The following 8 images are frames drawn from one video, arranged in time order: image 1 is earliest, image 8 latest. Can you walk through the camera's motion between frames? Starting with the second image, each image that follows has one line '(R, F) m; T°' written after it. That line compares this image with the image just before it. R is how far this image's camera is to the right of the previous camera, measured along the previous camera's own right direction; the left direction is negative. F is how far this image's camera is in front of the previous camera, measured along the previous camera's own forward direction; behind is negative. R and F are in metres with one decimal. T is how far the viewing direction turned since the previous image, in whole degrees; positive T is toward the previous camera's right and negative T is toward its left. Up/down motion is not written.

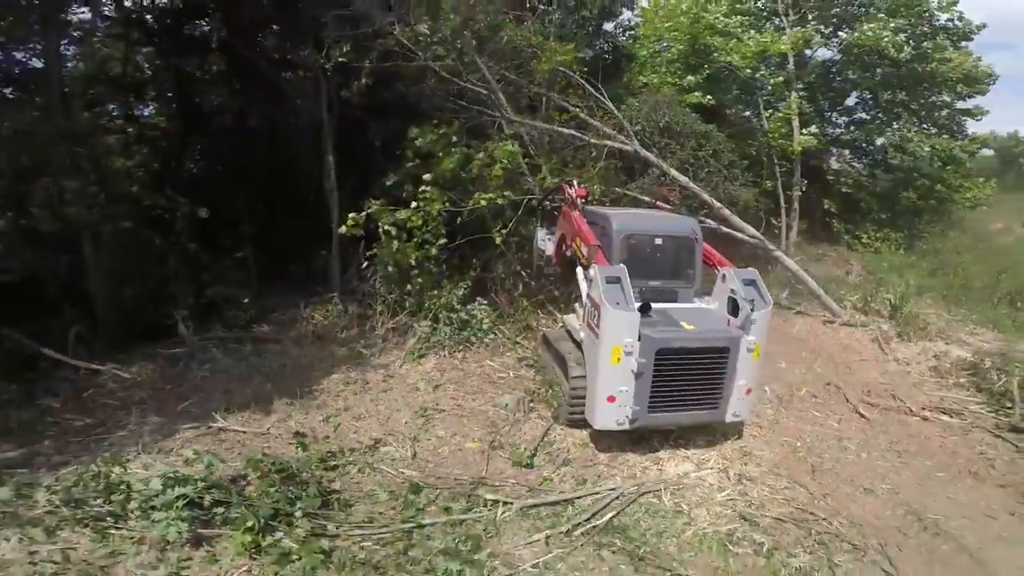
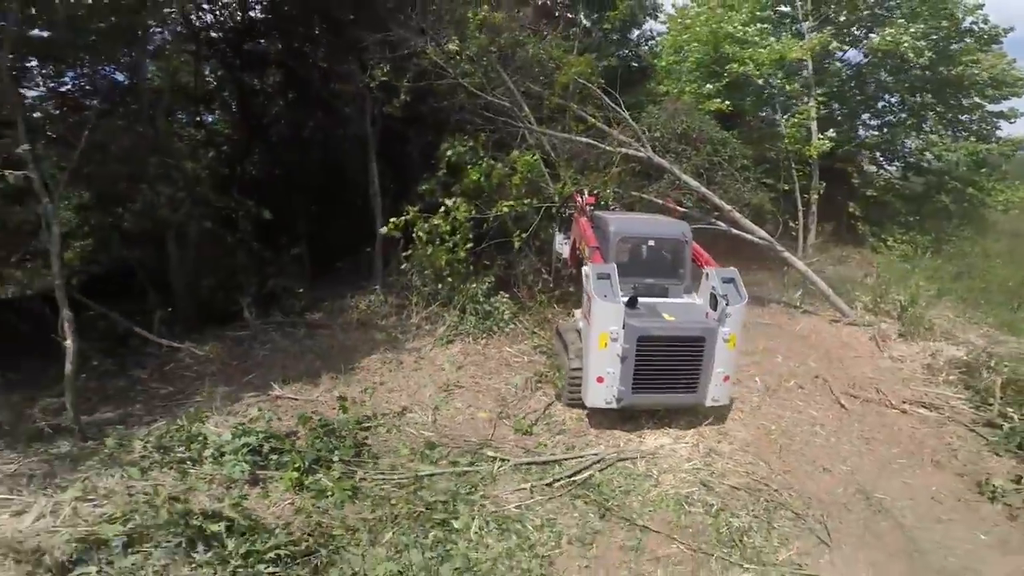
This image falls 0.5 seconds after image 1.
(+0.5, -0.8) m; -5°
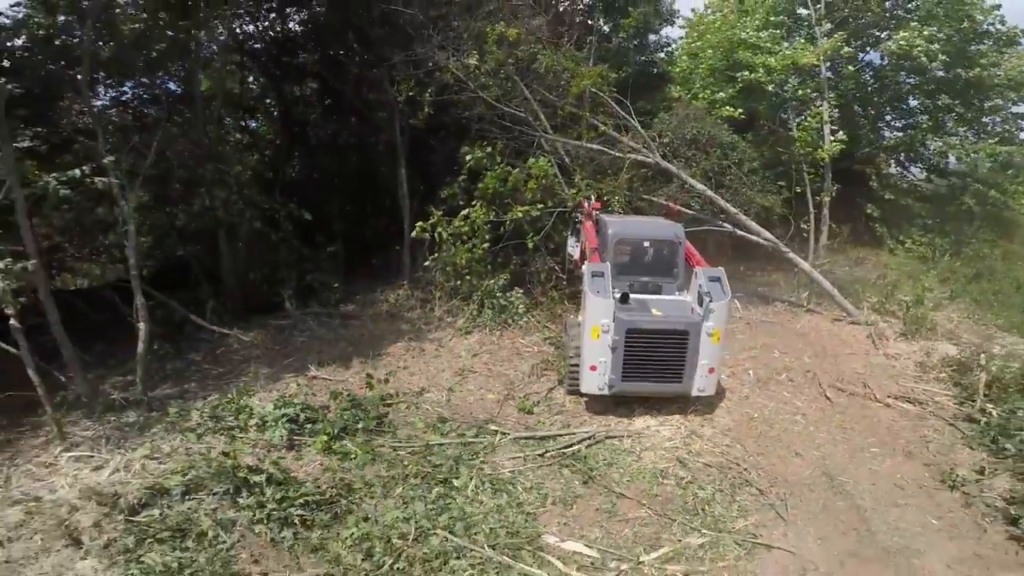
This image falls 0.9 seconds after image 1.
(+0.4, -0.6) m; -4°
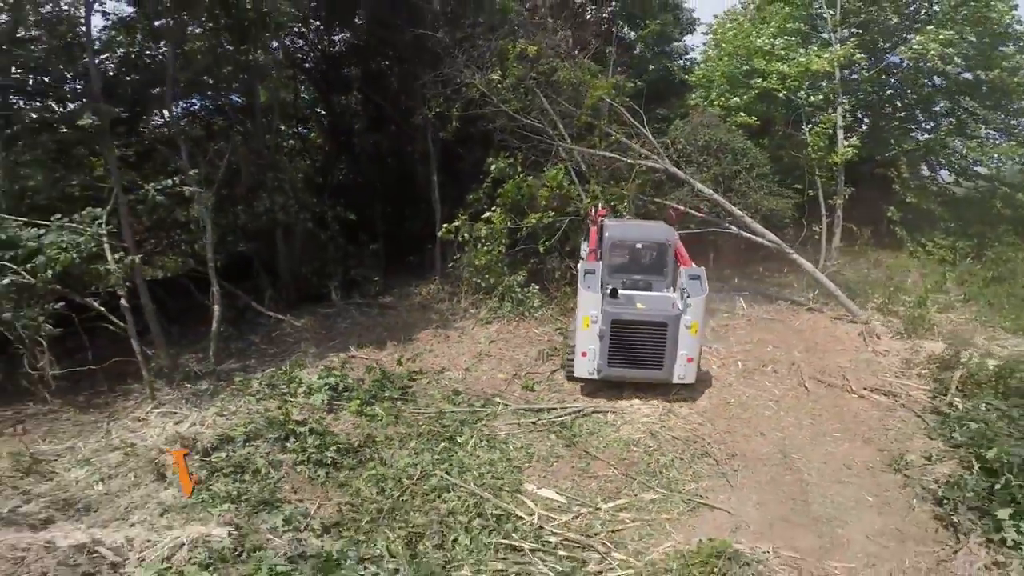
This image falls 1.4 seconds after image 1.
(+0.6, -0.9) m; -5°
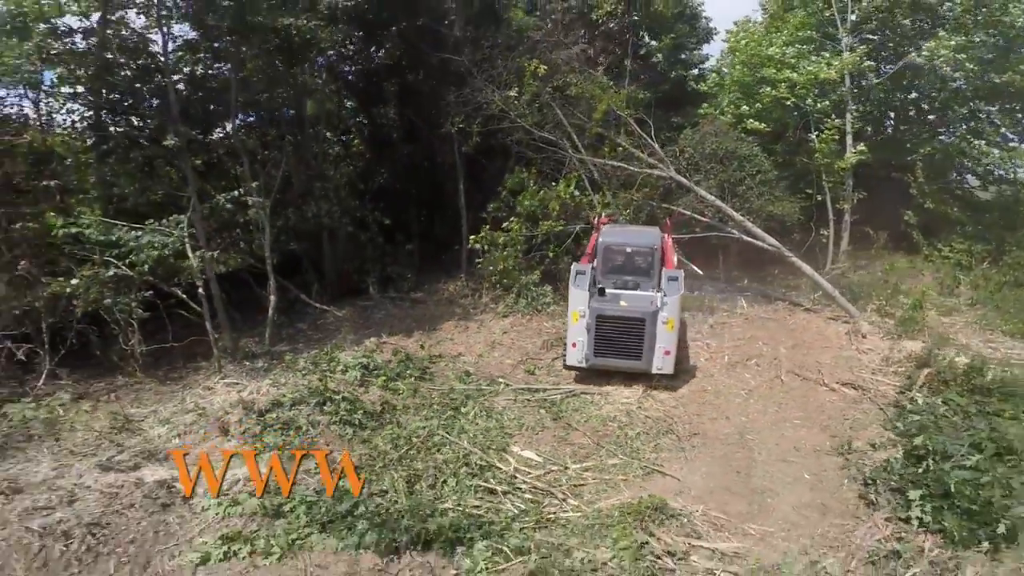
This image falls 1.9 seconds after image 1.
(+0.7, -1.0) m; -5°
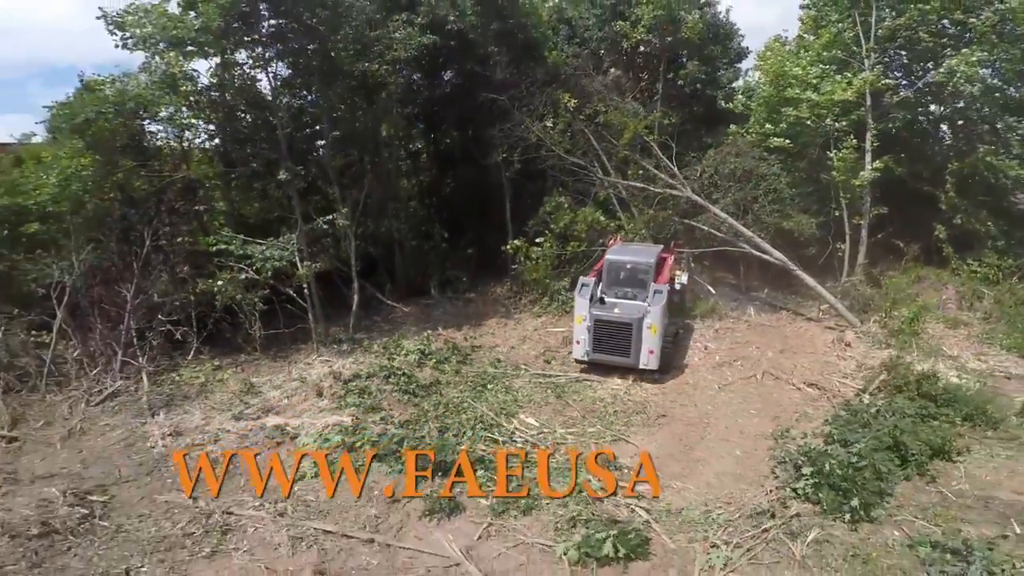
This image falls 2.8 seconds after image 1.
(+1.2, -1.9) m; -9°
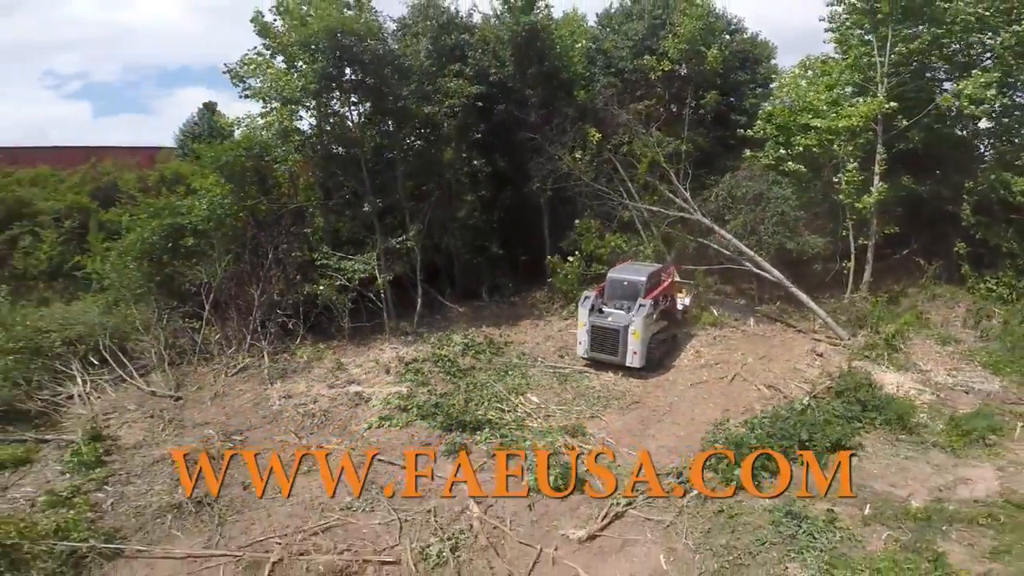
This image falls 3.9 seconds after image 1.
(+1.7, -2.4) m; -10°
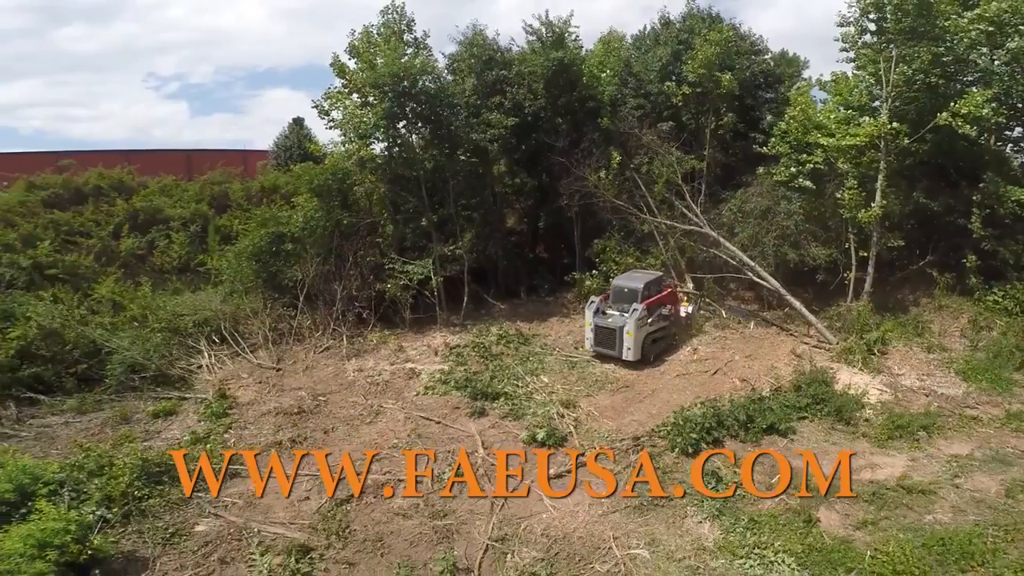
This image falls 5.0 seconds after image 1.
(+1.7, -2.4) m; -9°
